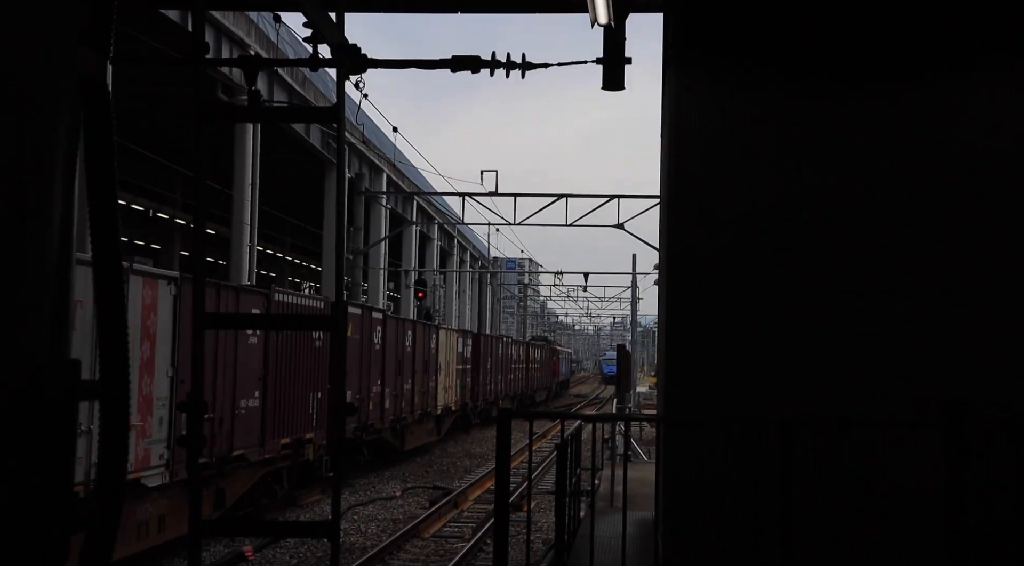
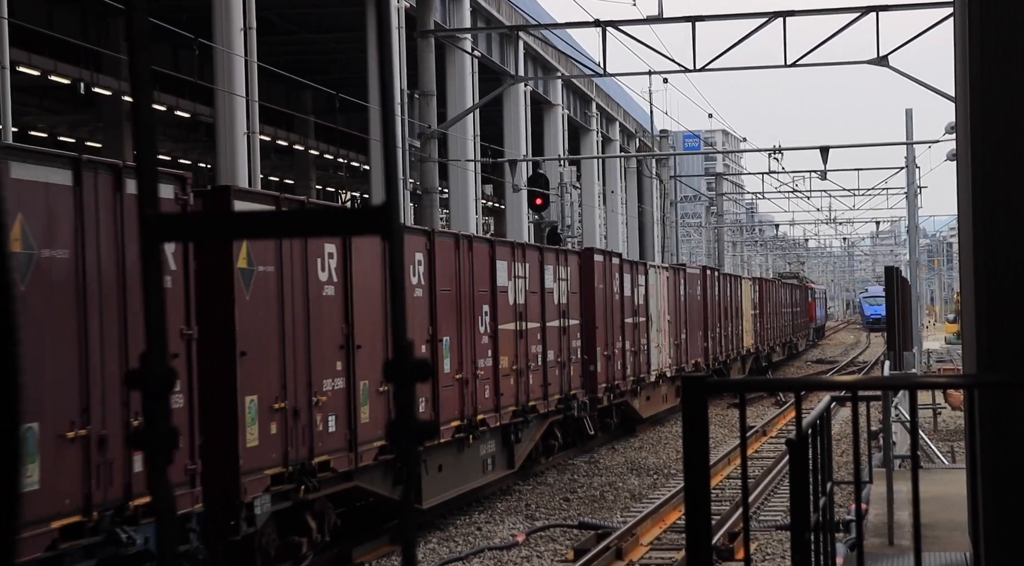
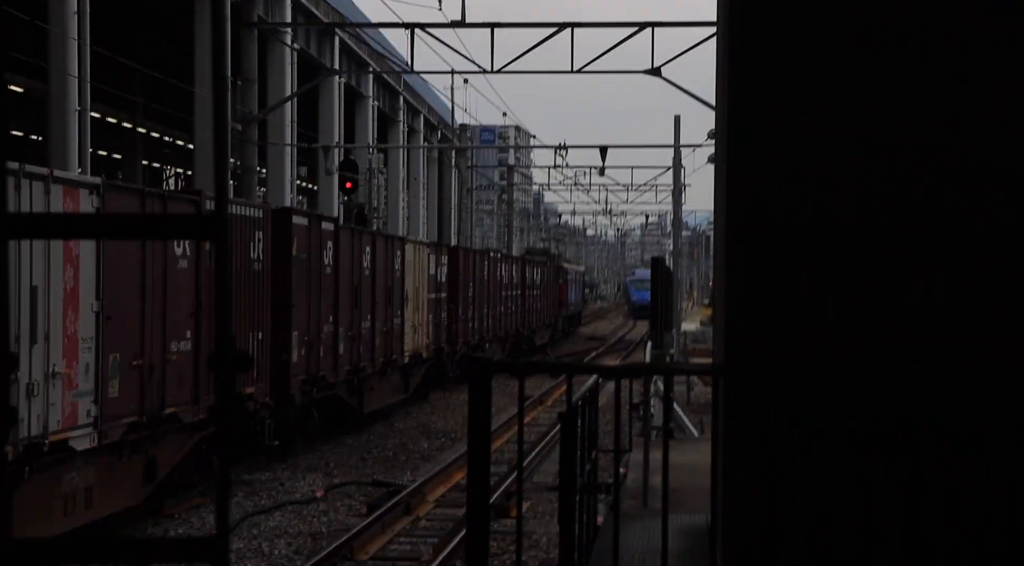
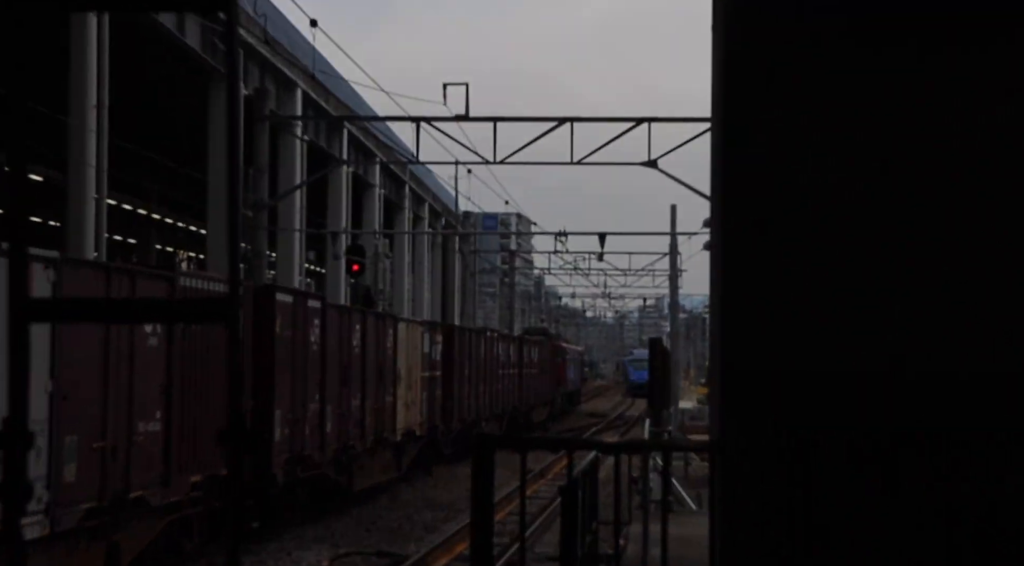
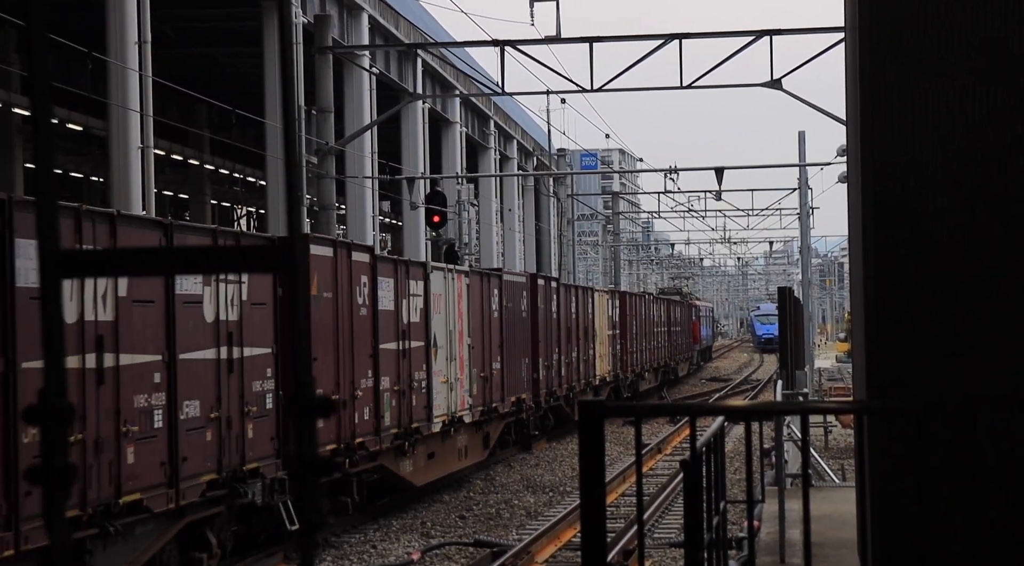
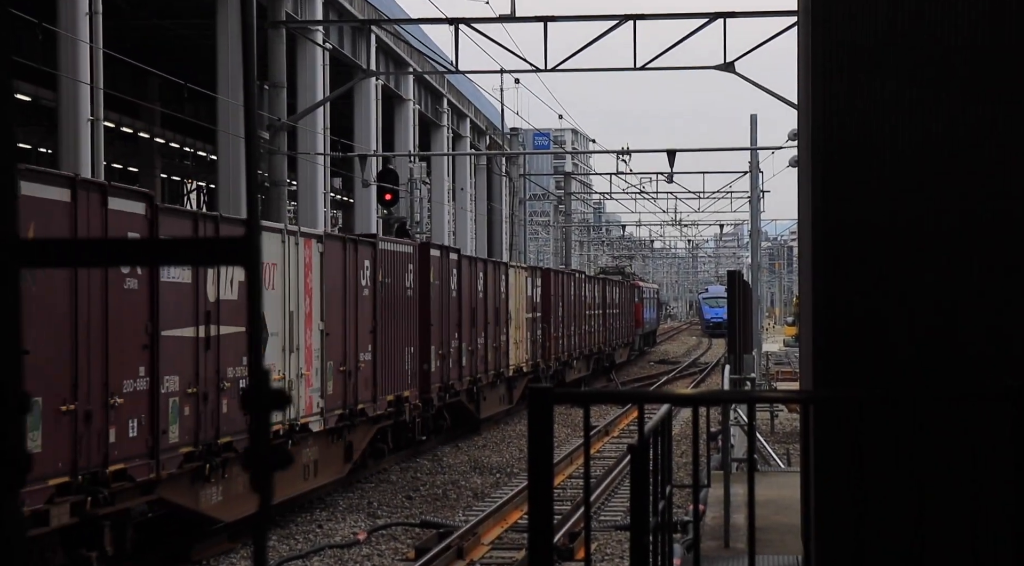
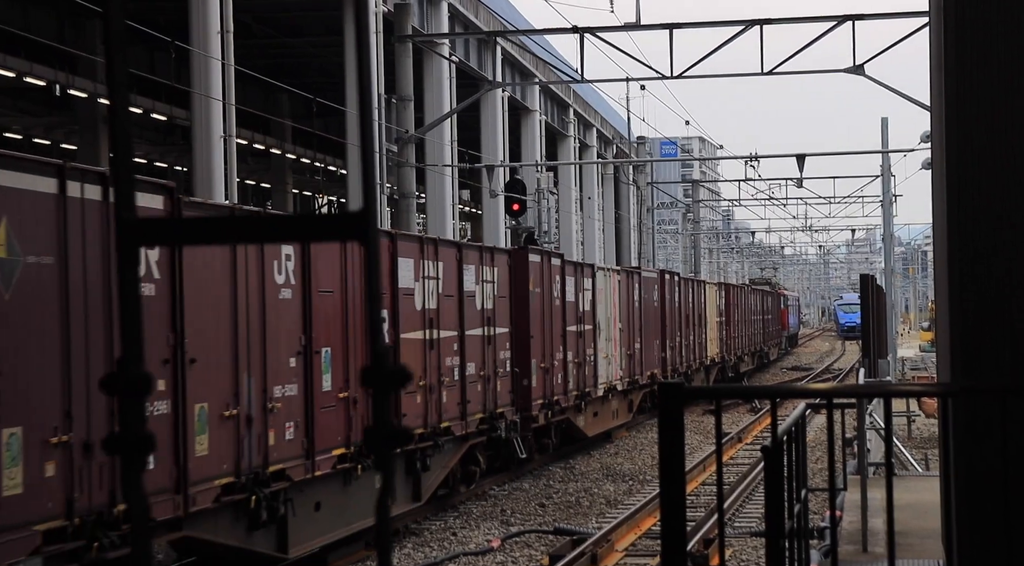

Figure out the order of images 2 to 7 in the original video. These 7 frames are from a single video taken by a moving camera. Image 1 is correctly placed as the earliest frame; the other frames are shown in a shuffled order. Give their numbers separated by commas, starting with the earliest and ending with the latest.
4, 3, 6, 5, 7, 2
